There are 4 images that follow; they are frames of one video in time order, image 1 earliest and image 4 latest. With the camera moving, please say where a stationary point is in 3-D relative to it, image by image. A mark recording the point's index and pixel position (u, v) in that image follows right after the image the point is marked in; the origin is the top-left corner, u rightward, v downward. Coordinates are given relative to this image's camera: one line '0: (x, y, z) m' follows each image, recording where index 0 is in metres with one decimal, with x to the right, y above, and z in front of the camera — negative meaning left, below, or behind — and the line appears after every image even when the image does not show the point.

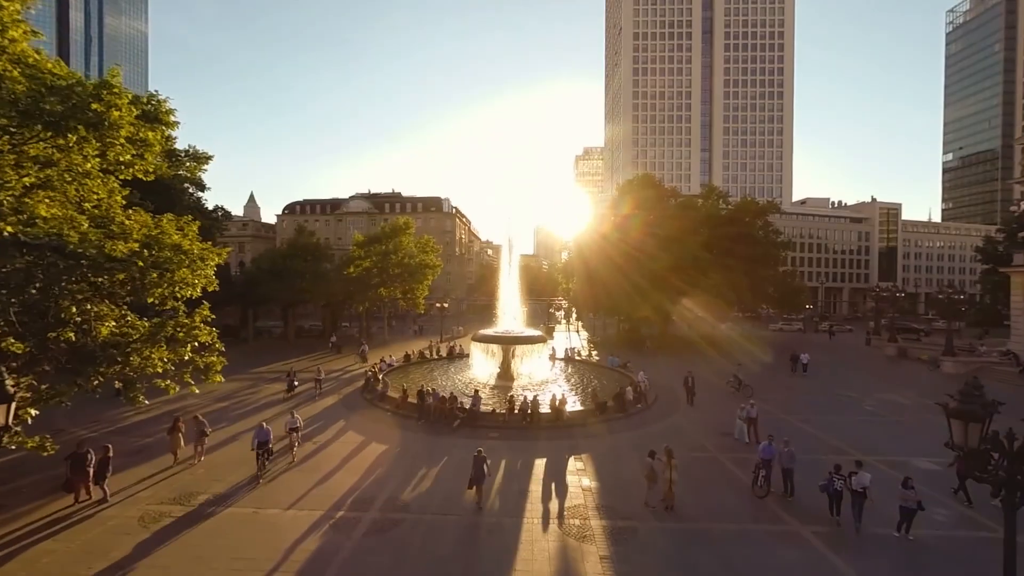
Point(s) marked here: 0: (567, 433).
0: (+2.2, -5.8, +18.8) m
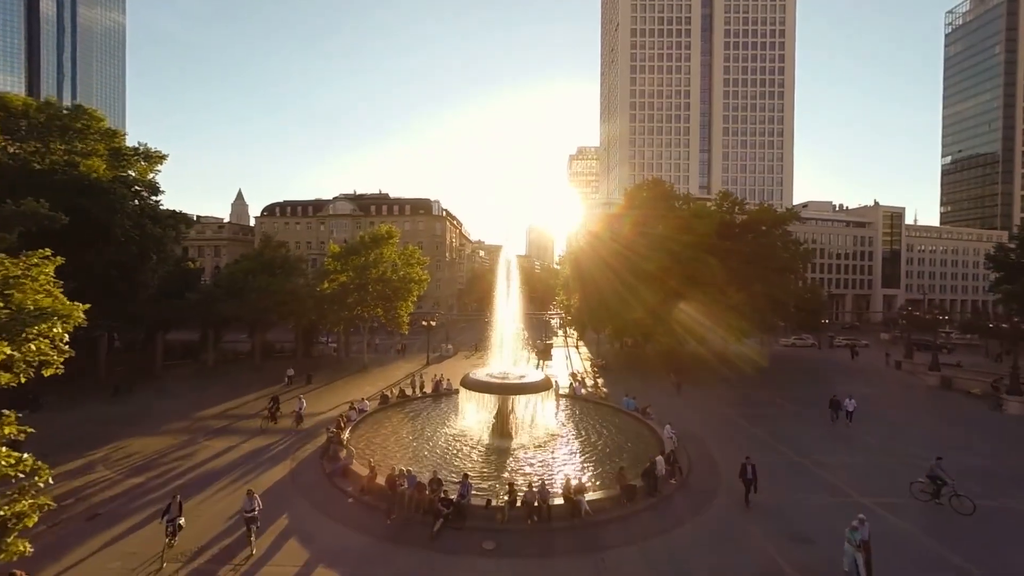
0: (+2.3, -7.4, +13.9) m
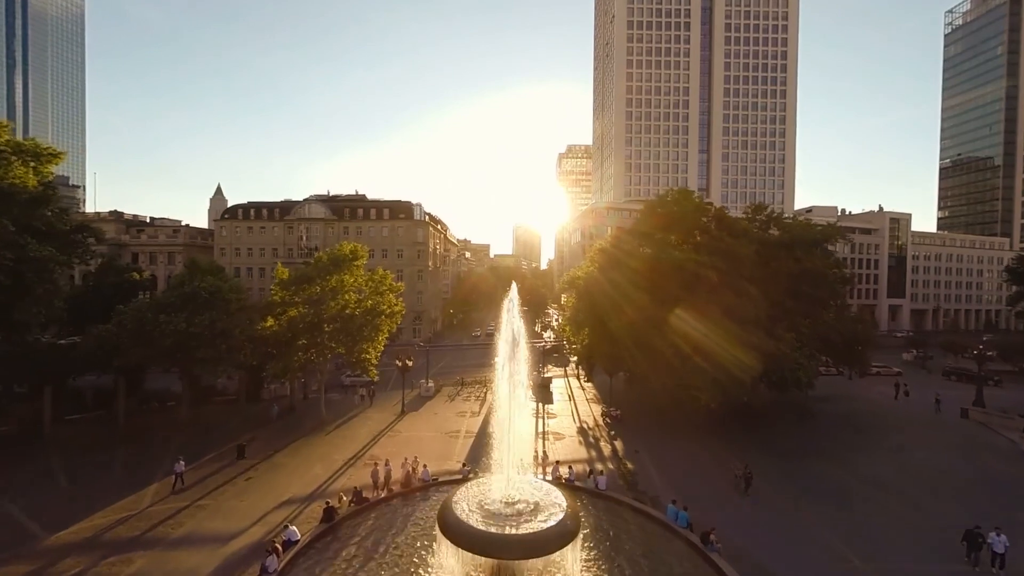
0: (+2.7, -10.0, +6.1) m
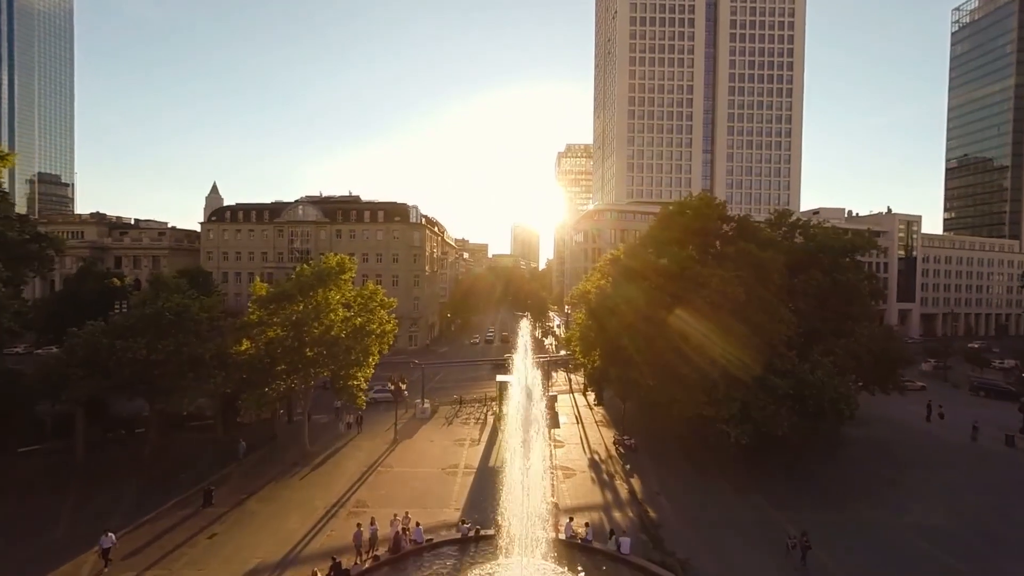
0: (+3.1, -11.2, +2.8) m
